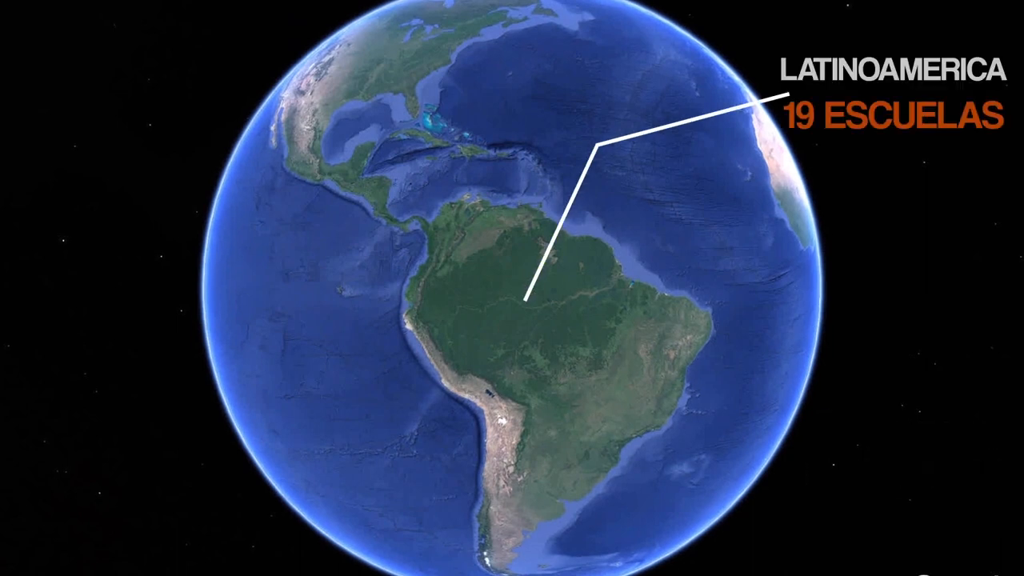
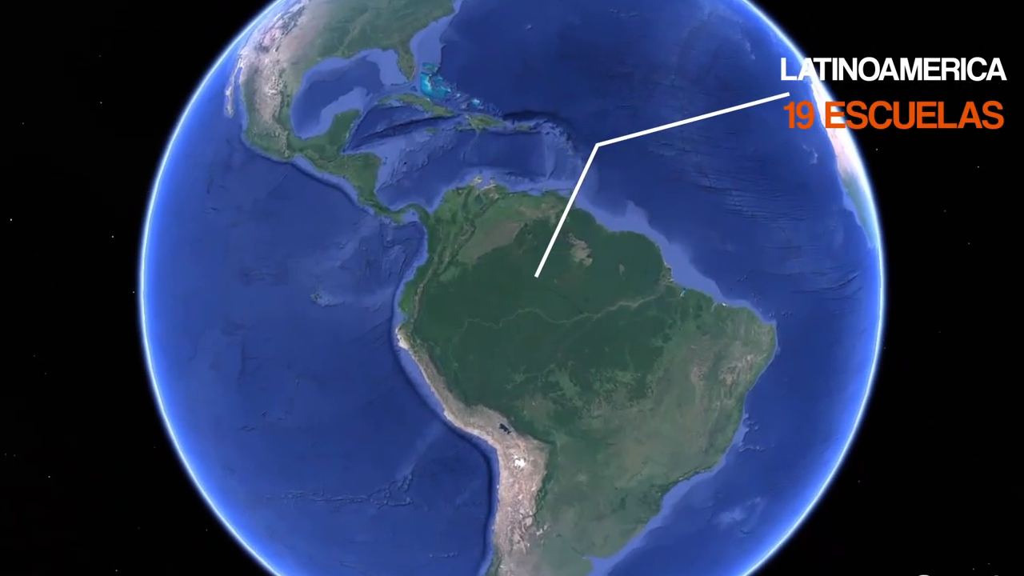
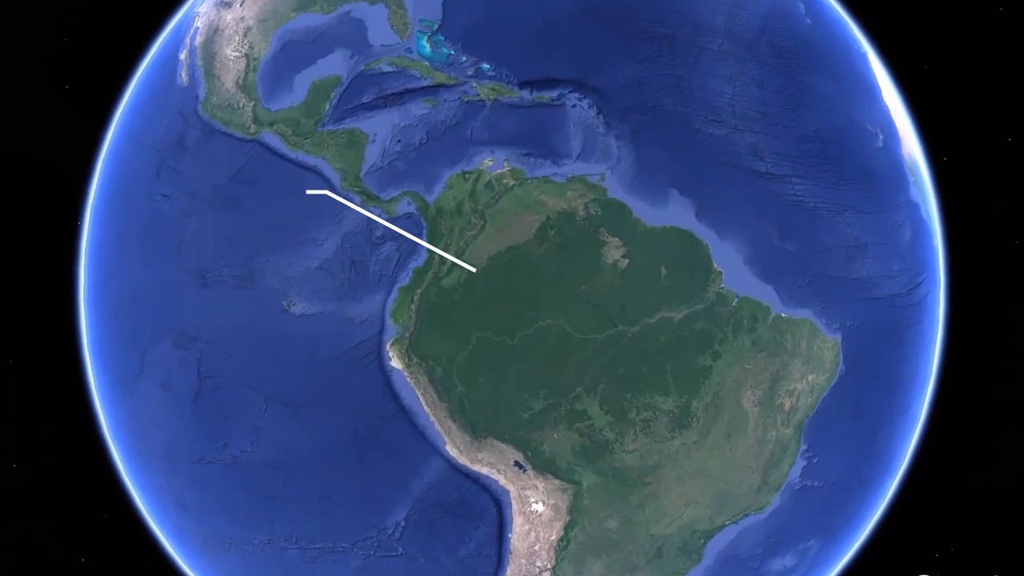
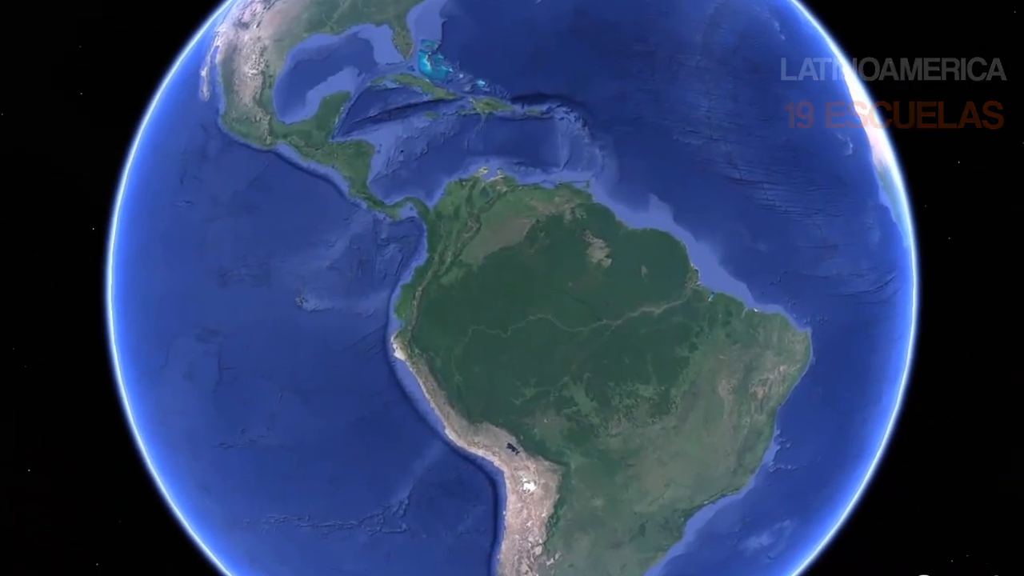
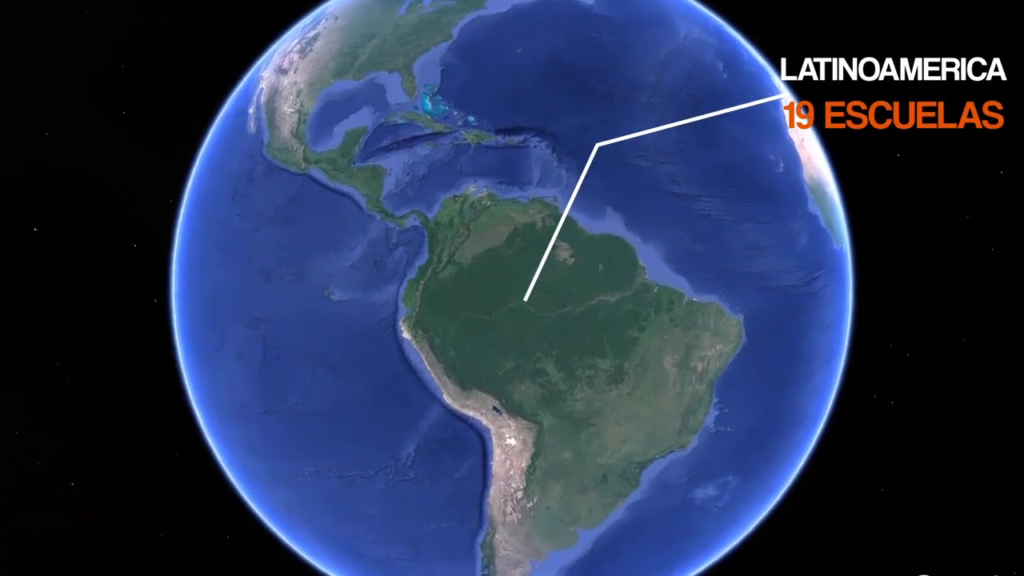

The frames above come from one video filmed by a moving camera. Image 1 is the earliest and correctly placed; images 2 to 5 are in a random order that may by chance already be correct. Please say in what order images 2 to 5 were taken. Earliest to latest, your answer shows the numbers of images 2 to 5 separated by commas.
5, 2, 4, 3
